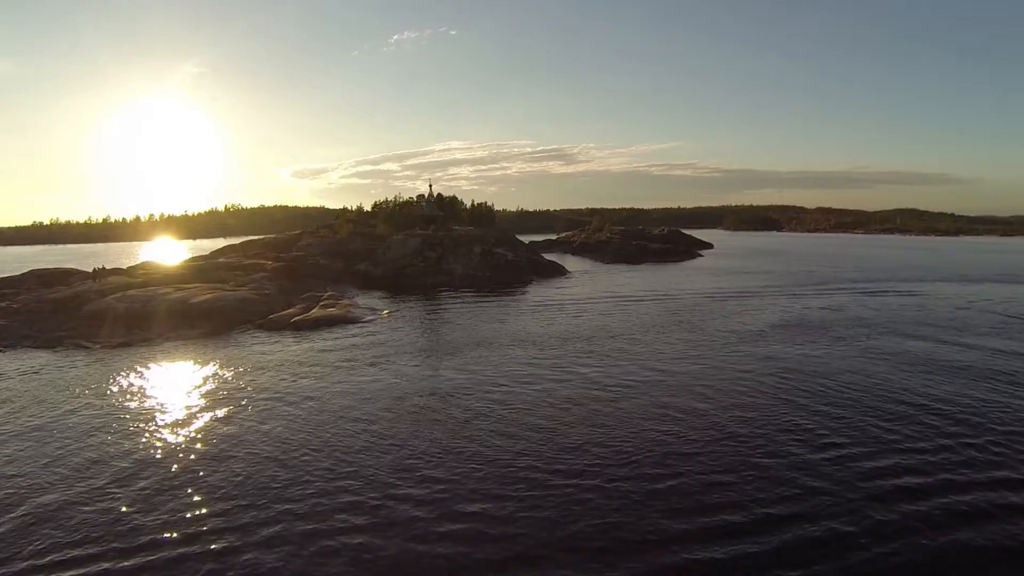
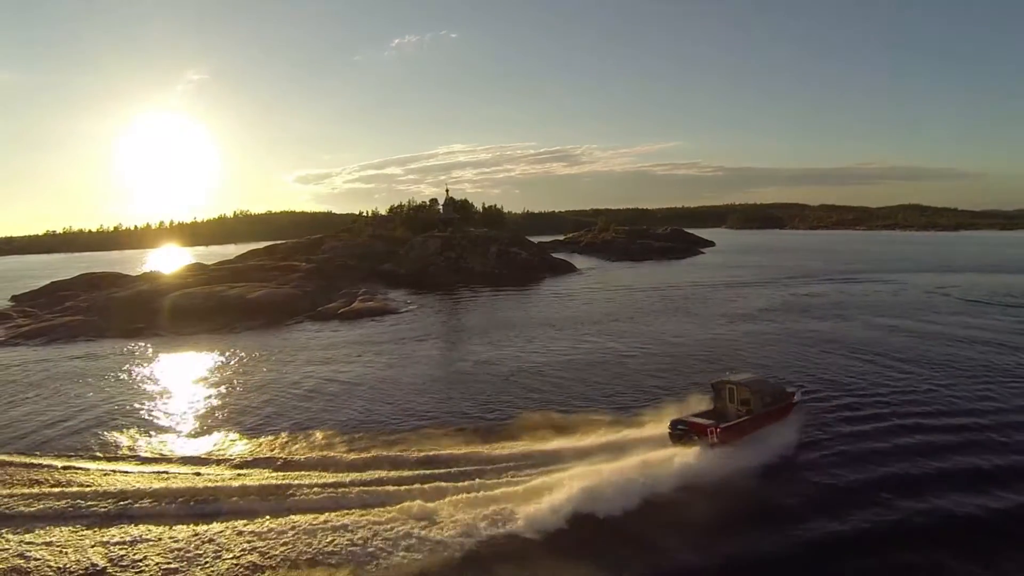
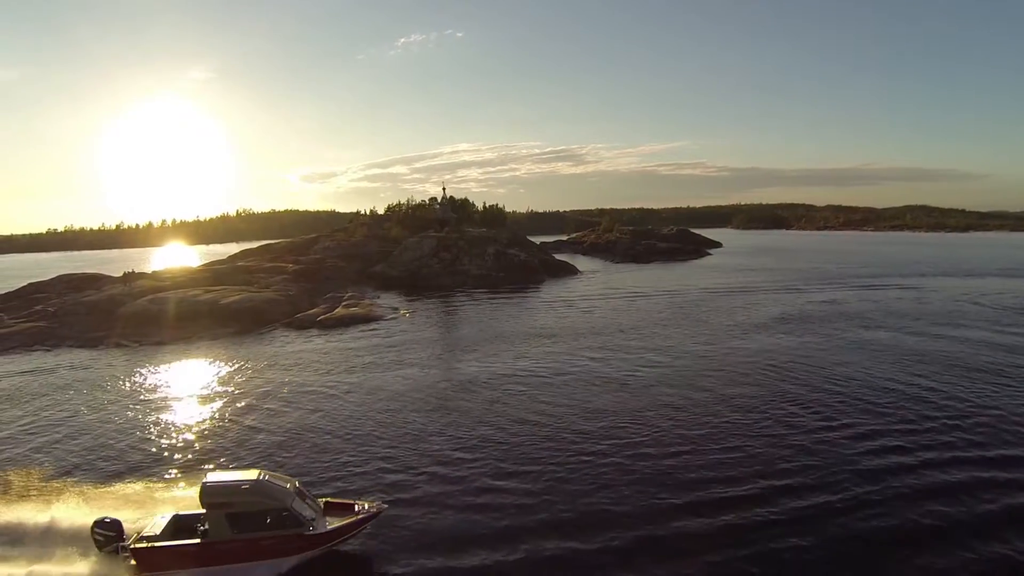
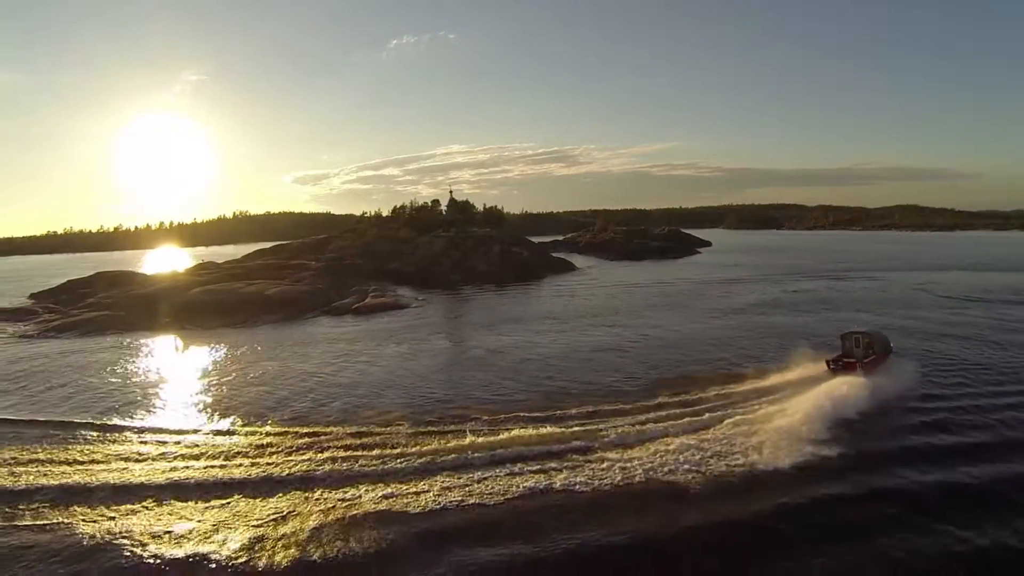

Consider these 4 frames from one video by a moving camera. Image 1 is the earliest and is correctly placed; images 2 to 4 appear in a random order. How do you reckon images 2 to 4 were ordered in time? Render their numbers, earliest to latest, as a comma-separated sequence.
3, 2, 4
